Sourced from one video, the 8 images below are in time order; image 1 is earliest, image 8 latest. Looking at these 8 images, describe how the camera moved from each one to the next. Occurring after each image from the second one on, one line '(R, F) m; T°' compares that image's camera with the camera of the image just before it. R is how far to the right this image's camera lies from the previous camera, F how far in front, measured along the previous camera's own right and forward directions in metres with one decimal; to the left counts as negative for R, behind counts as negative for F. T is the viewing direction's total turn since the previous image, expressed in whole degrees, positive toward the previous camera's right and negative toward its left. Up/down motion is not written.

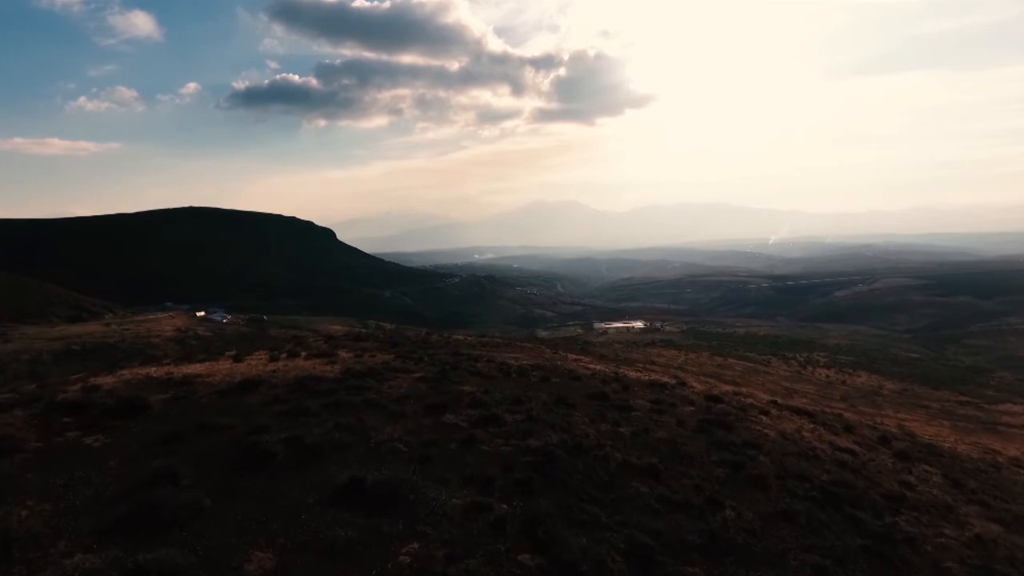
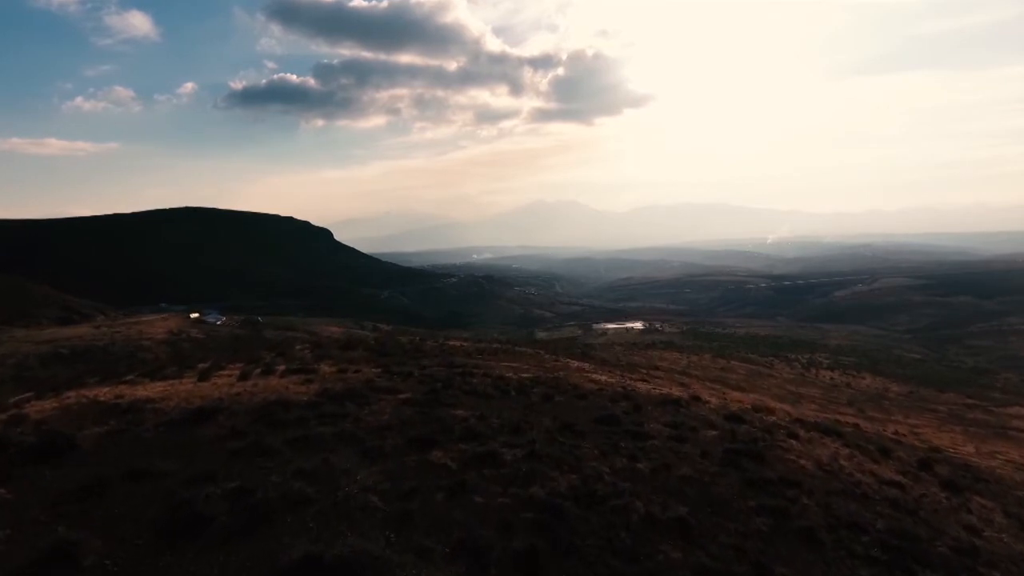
(0.0, +1.6) m; 0°
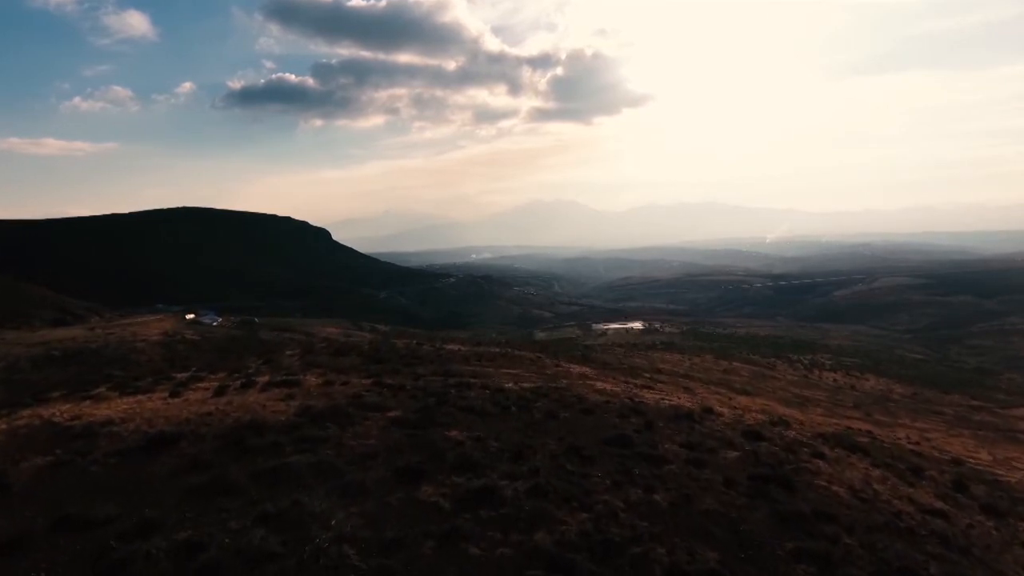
(0.0, +1.1) m; 0°
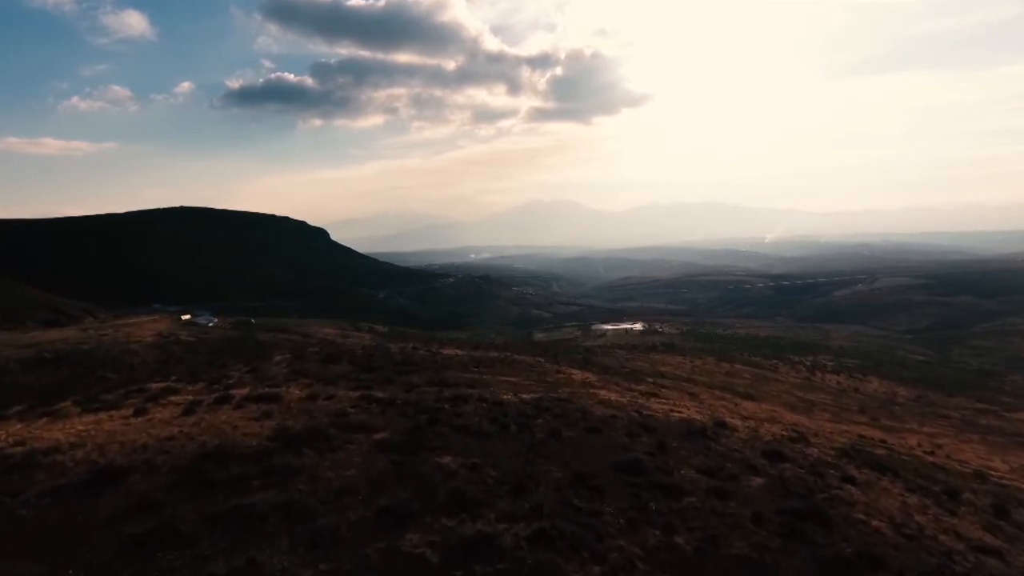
(0.0, +1.2) m; 0°
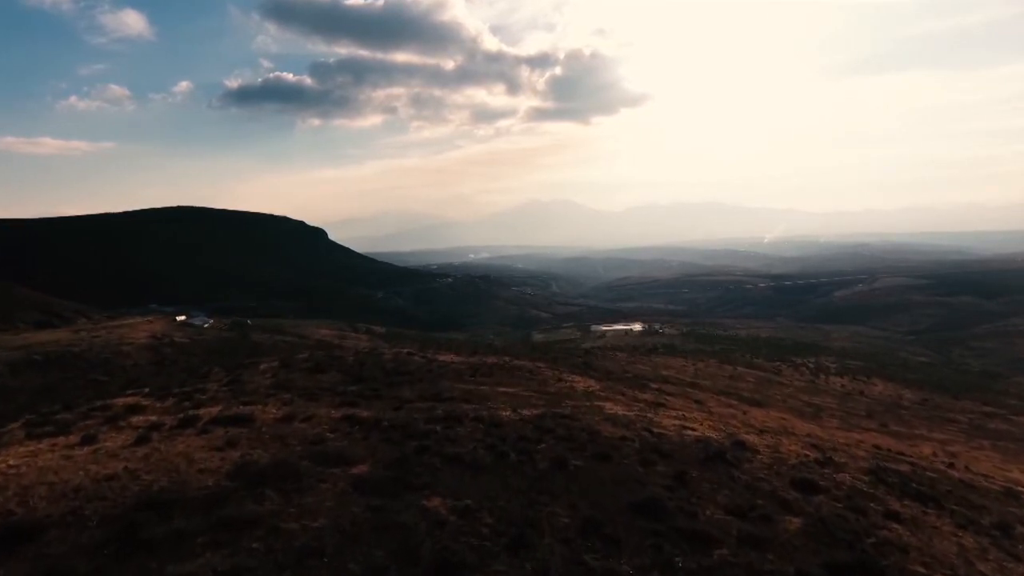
(0.0, +1.4) m; 0°
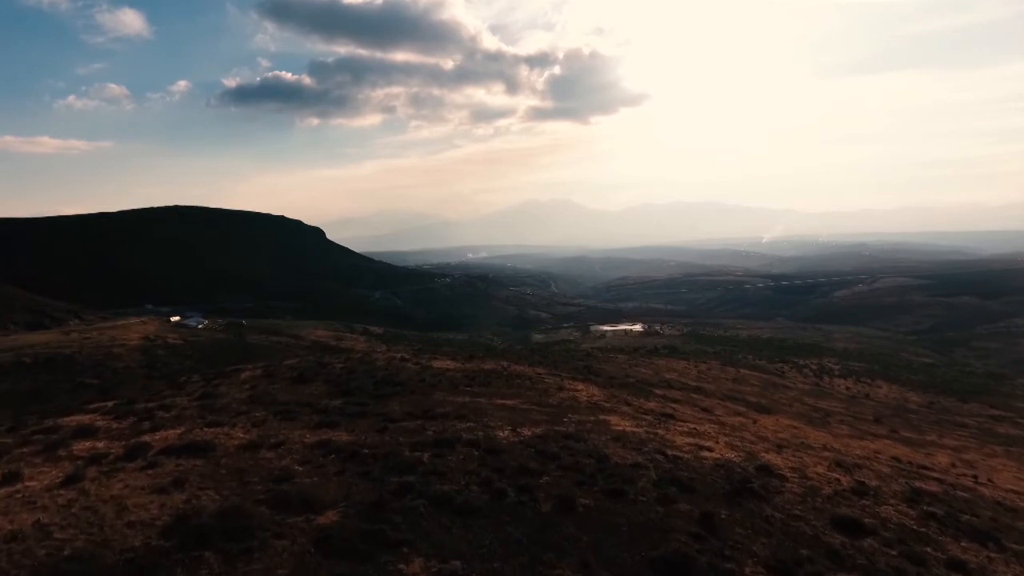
(0.0, +1.5) m; 0°
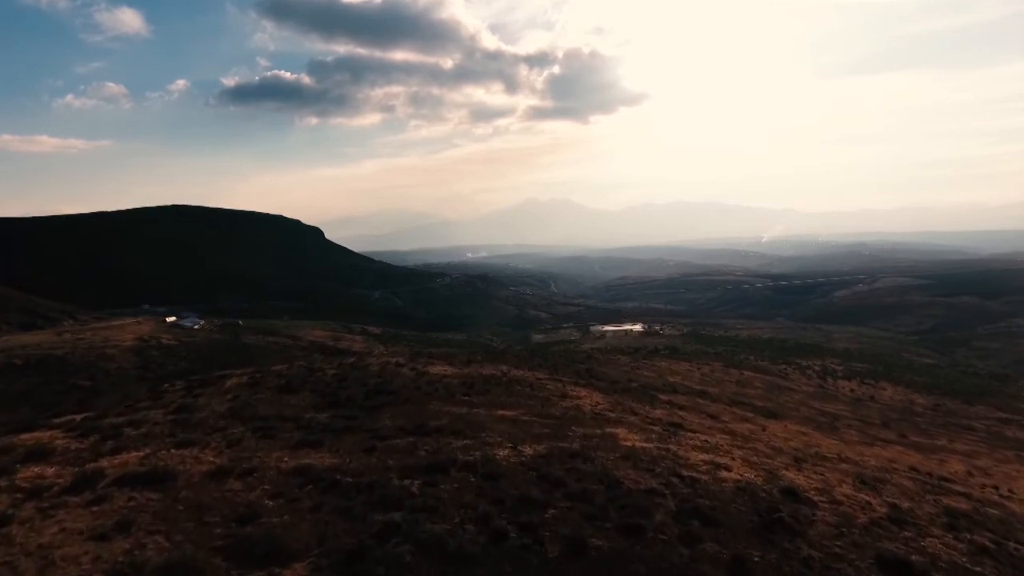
(0.0, +1.2) m; 0°
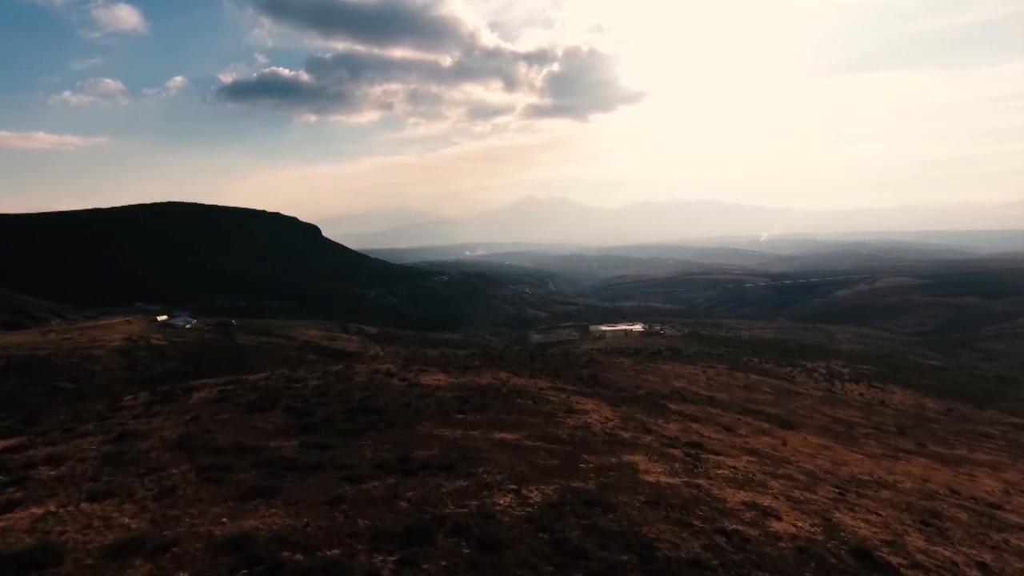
(-0.1, +2.4) m; 0°
